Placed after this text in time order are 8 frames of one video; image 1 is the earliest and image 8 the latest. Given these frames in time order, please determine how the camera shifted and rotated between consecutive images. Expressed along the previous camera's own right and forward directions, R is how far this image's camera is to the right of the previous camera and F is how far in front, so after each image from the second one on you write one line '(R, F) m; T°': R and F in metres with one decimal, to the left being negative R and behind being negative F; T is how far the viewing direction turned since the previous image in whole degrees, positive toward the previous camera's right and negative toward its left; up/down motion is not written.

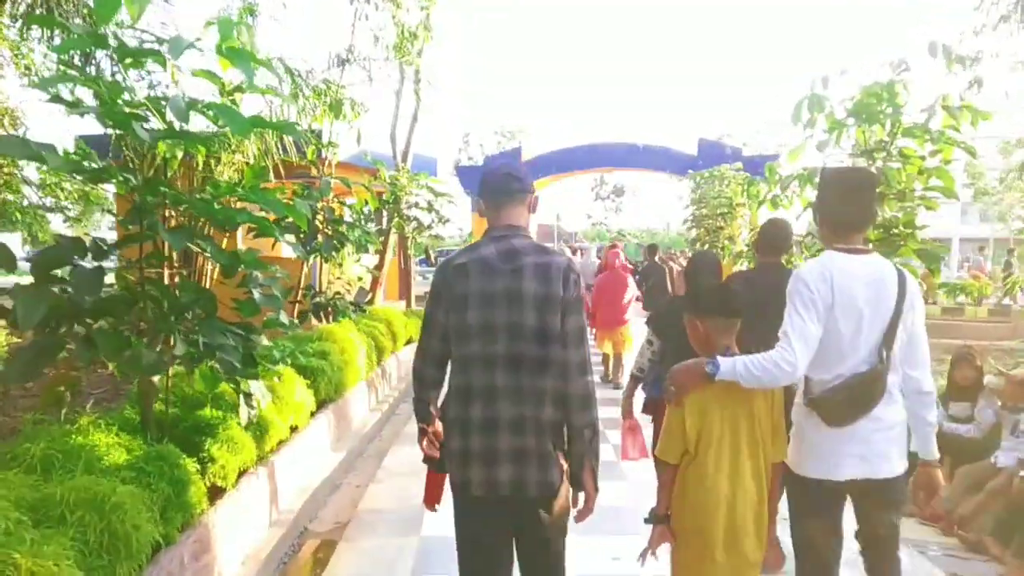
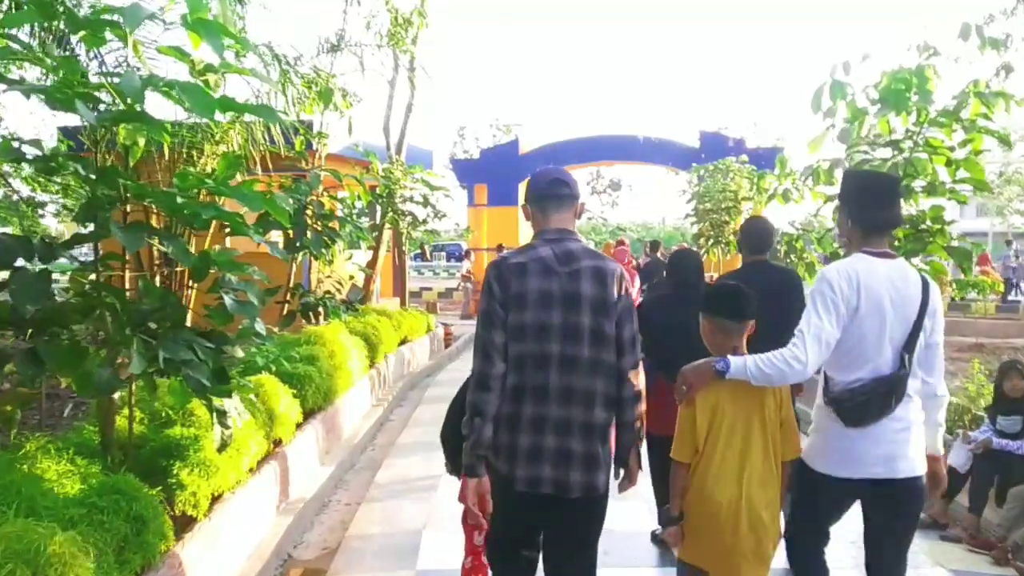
(0.0, +0.4) m; 0°
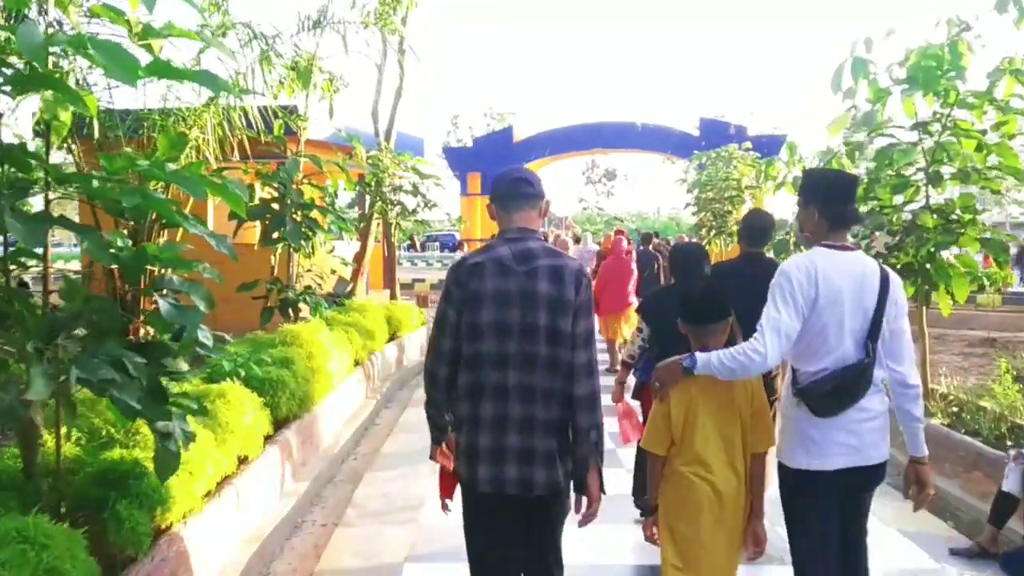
(0.0, +0.5) m; 0°
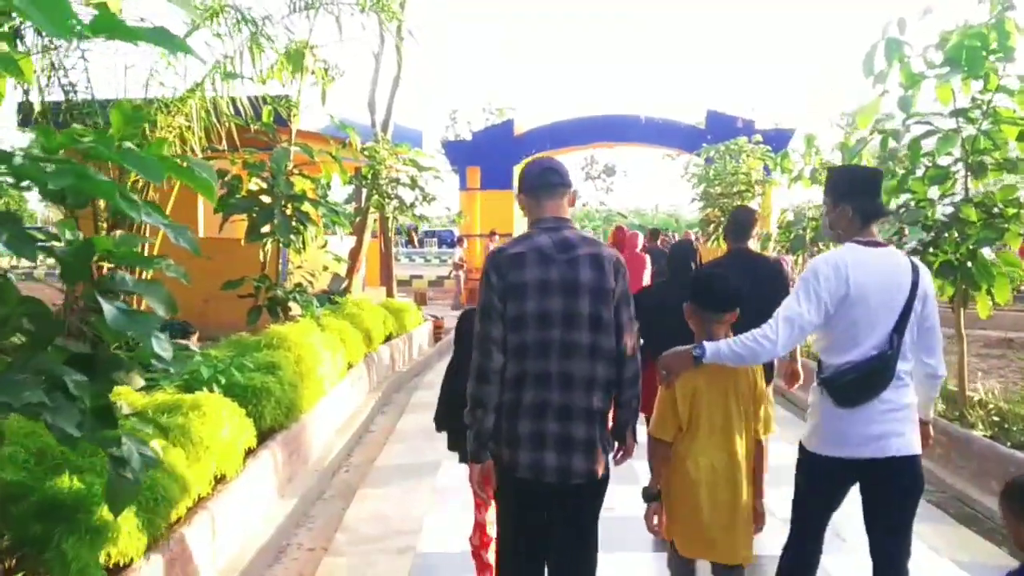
(0.0, +0.4) m; 0°
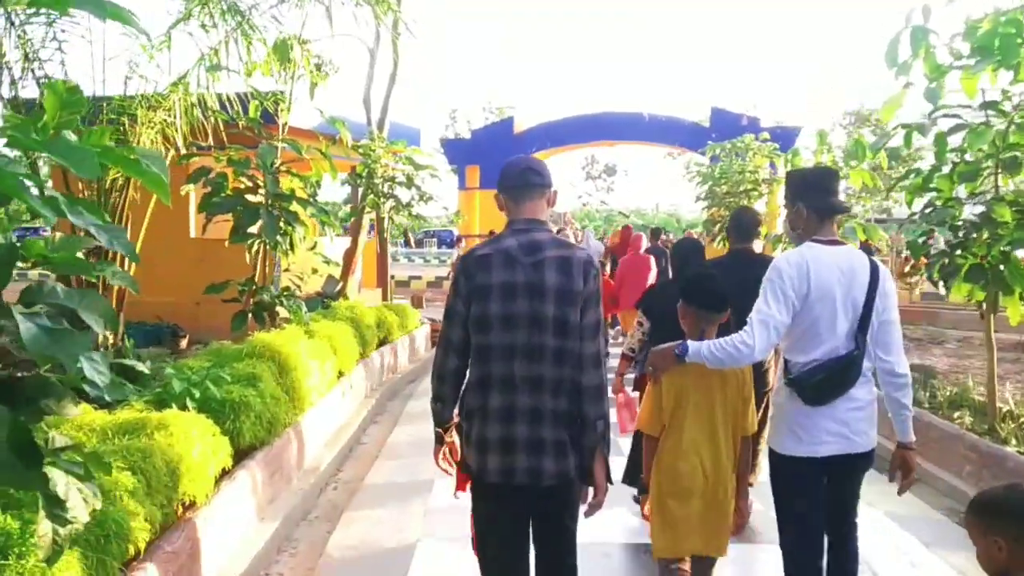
(0.0, +0.3) m; 0°
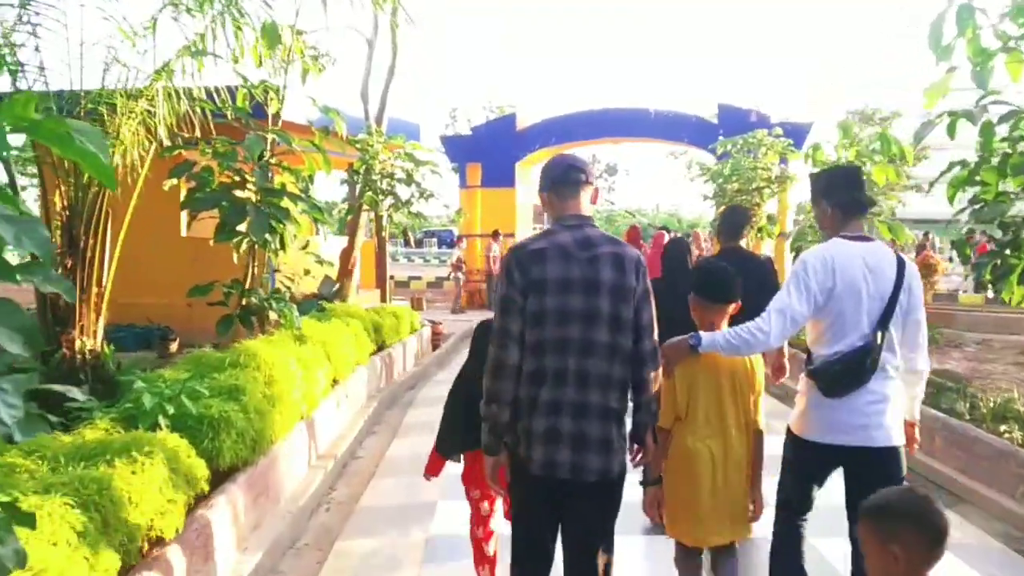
(0.0, +0.4) m; 0°
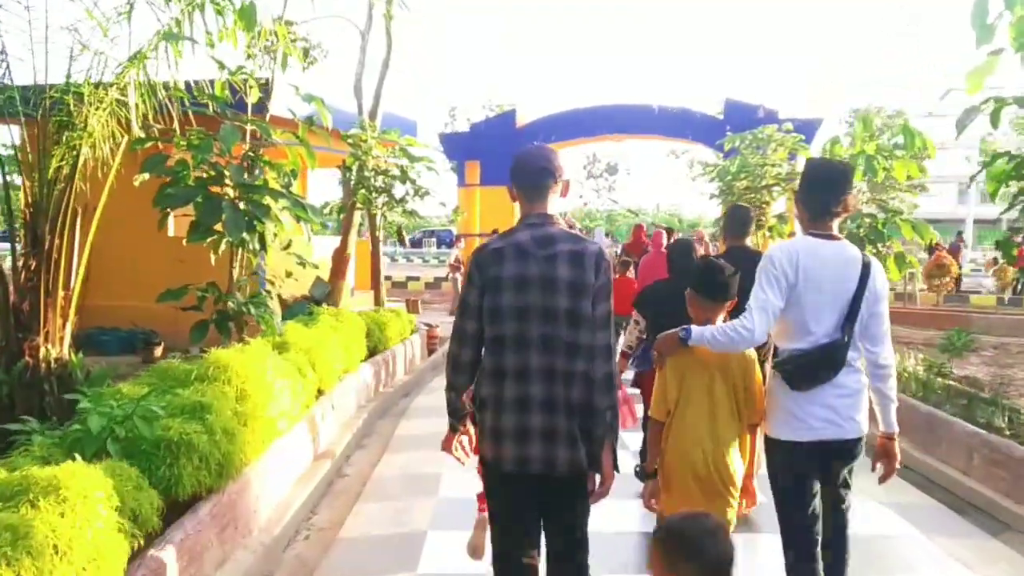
(0.0, +0.4) m; 0°
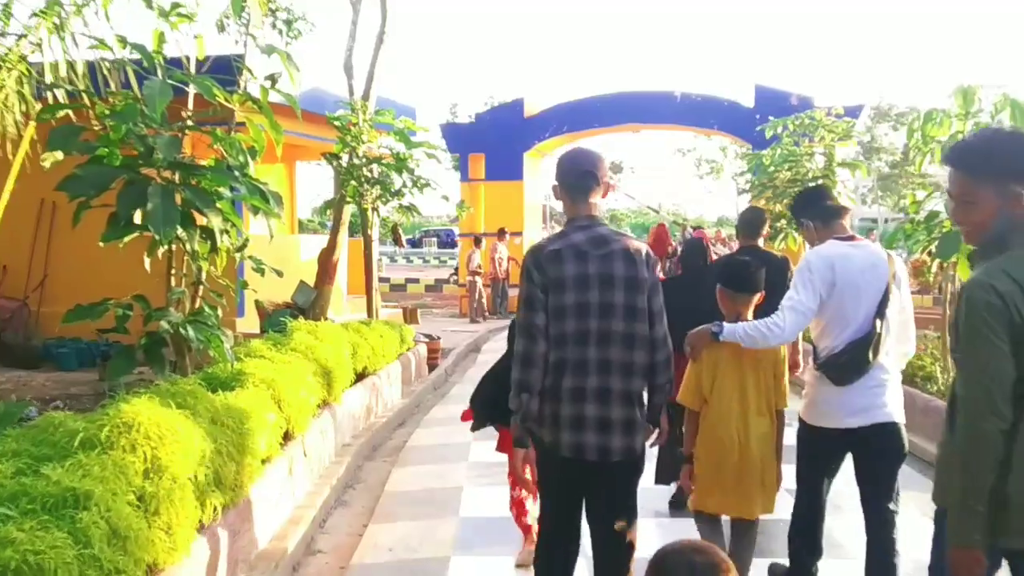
(-0.1, +1.2) m; 0°
